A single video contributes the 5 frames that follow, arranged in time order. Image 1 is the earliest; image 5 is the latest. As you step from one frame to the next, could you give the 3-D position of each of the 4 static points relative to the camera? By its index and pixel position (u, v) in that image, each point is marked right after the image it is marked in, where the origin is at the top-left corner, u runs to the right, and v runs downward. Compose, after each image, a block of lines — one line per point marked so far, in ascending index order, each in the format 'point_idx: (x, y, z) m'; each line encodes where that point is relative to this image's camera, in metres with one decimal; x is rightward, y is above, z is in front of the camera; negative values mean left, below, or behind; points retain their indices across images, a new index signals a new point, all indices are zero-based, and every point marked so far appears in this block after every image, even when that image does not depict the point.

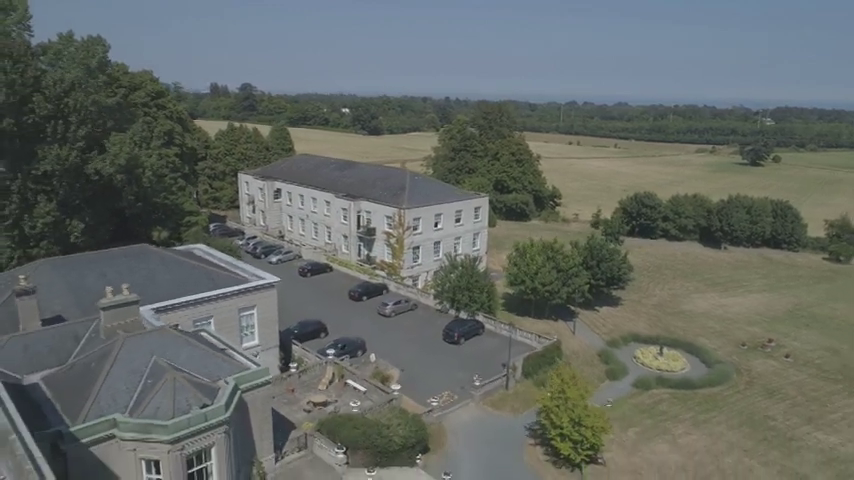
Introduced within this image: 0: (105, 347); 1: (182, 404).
0: (-11.7, -3.9, +20.0) m
1: (-8.0, -5.4, +18.0) m
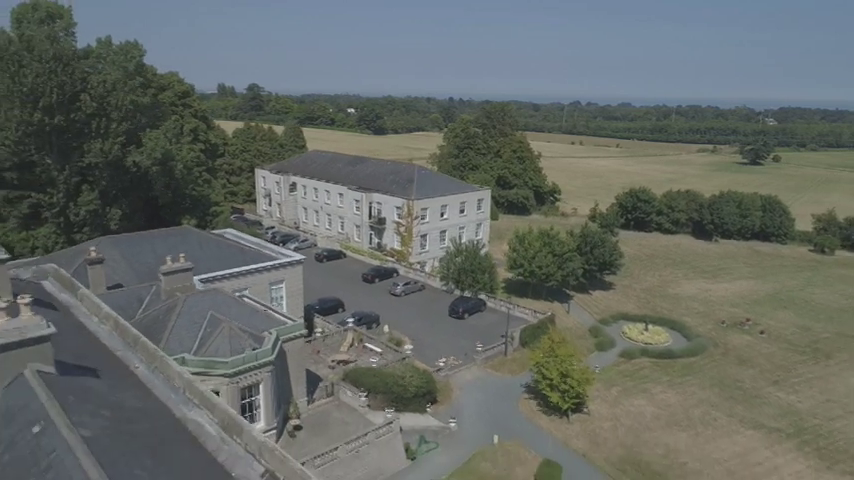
0: (-11.3, -2.8, +24.0) m
1: (-7.6, -4.3, +22.0) m
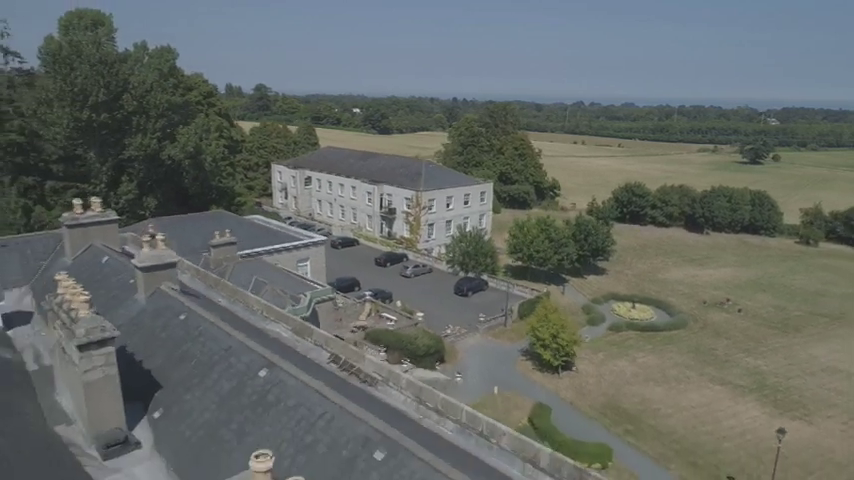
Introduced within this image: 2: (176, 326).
0: (-10.8, -1.6, +28.4) m
1: (-7.1, -3.1, +26.4) m
2: (-6.0, -2.1, +13.2) m
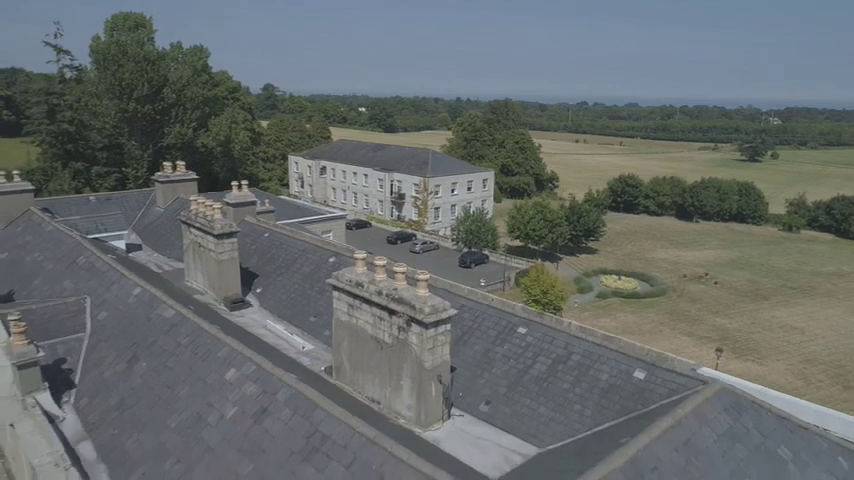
0: (-10.2, +0.4, +33.8) m
1: (-6.6, -1.1, +31.8) m
2: (-5.6, 0.0, +18.6) m
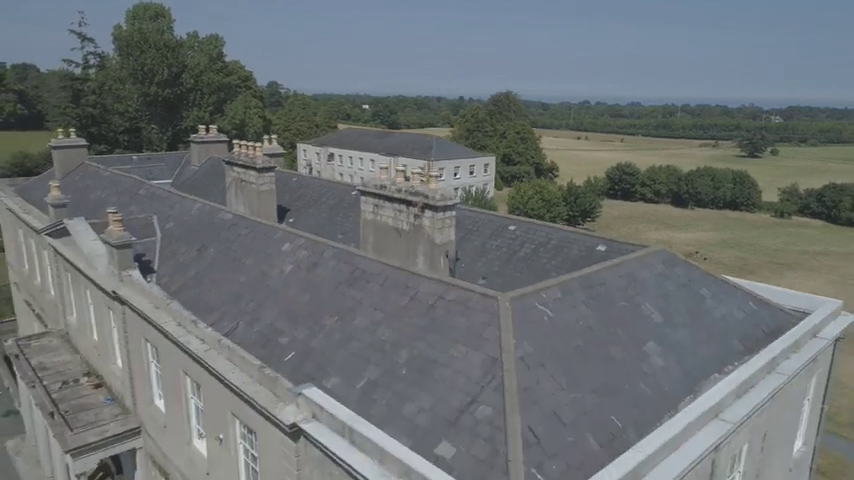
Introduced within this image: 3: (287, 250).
0: (-9.9, +2.6, +36.7) m
1: (-6.3, +1.2, +34.7) m
2: (-5.3, +2.2, +21.5) m
3: (-3.2, -0.2, +12.4) m
